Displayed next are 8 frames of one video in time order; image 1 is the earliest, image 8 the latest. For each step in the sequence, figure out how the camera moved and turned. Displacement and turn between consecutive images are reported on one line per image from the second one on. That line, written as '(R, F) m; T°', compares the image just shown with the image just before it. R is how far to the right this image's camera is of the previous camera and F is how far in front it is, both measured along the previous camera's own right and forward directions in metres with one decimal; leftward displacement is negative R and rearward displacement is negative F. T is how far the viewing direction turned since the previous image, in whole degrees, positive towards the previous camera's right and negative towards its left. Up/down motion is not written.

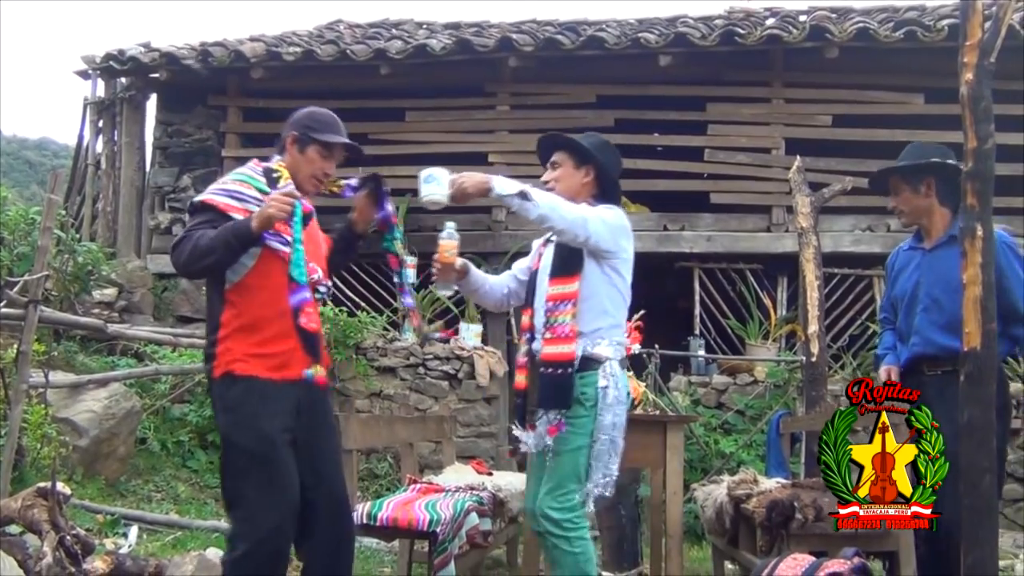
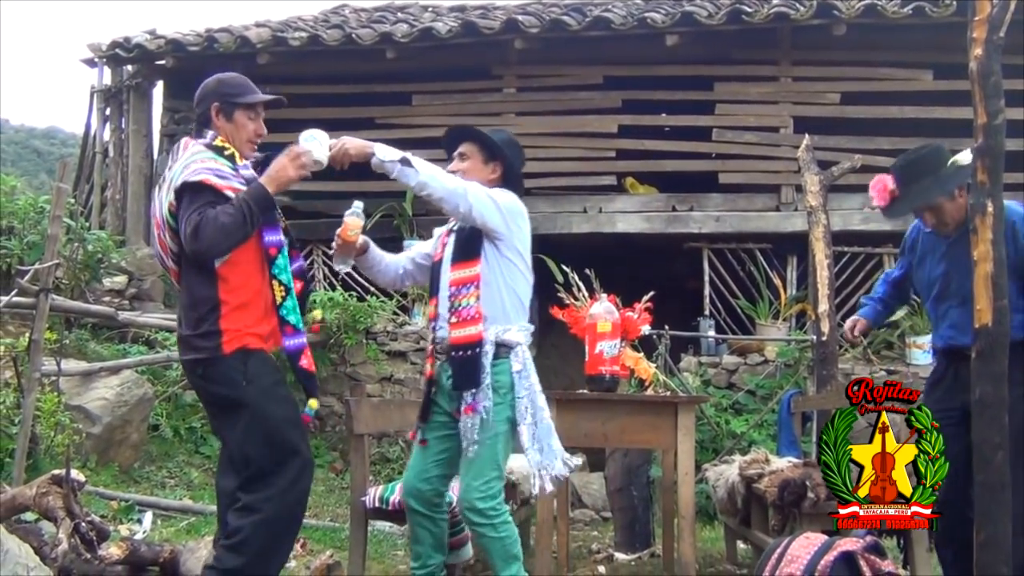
(0.0, 0.0) m; 0°
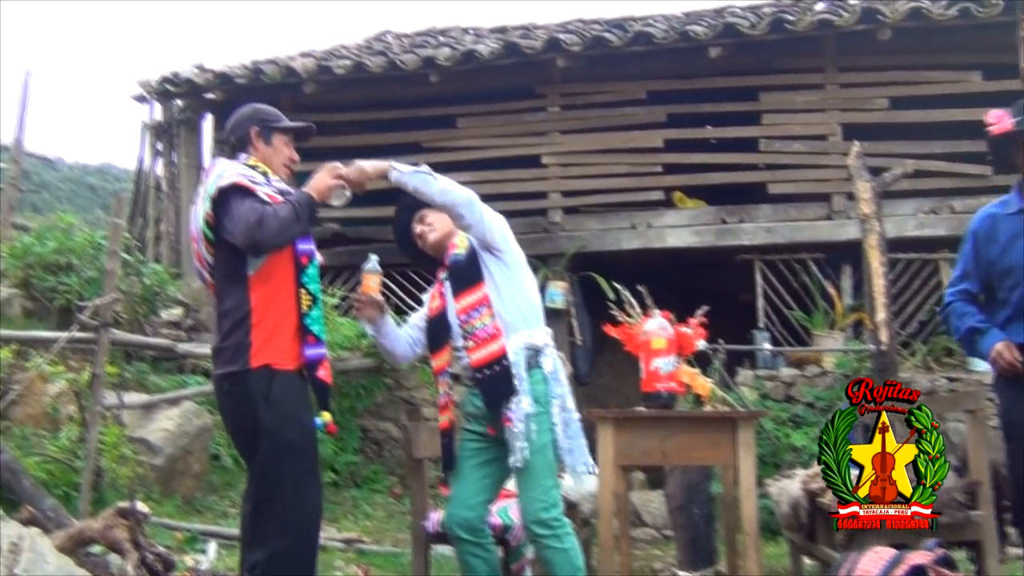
(0.0, 0.0) m; -2°
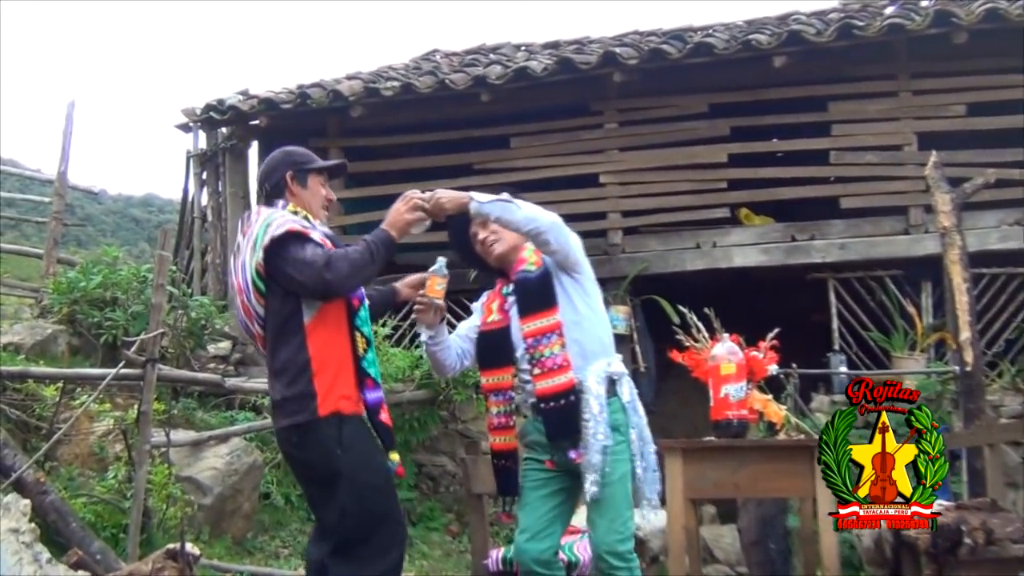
(0.0, +0.4) m; -3°
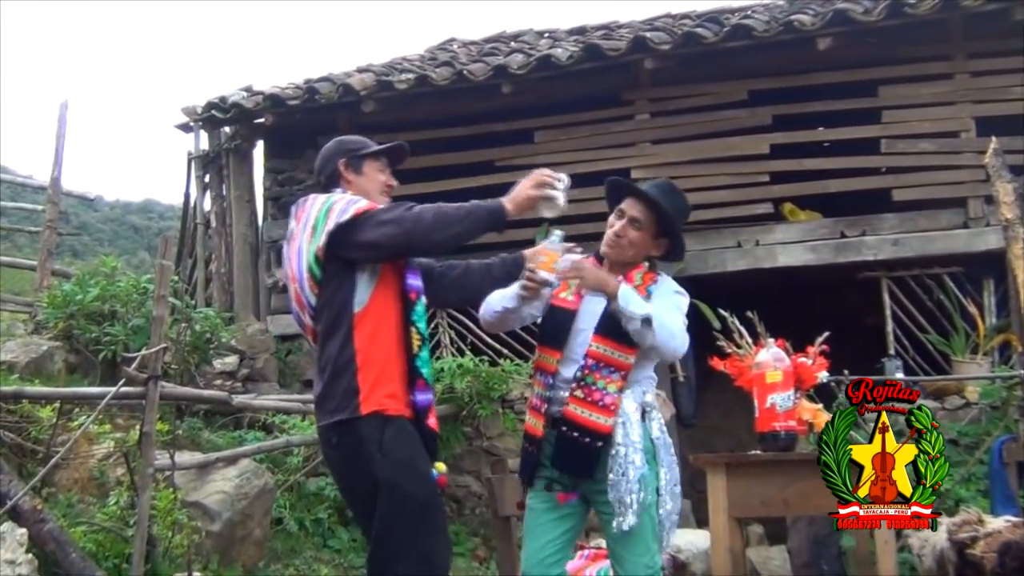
(0.0, +0.6) m; -1°
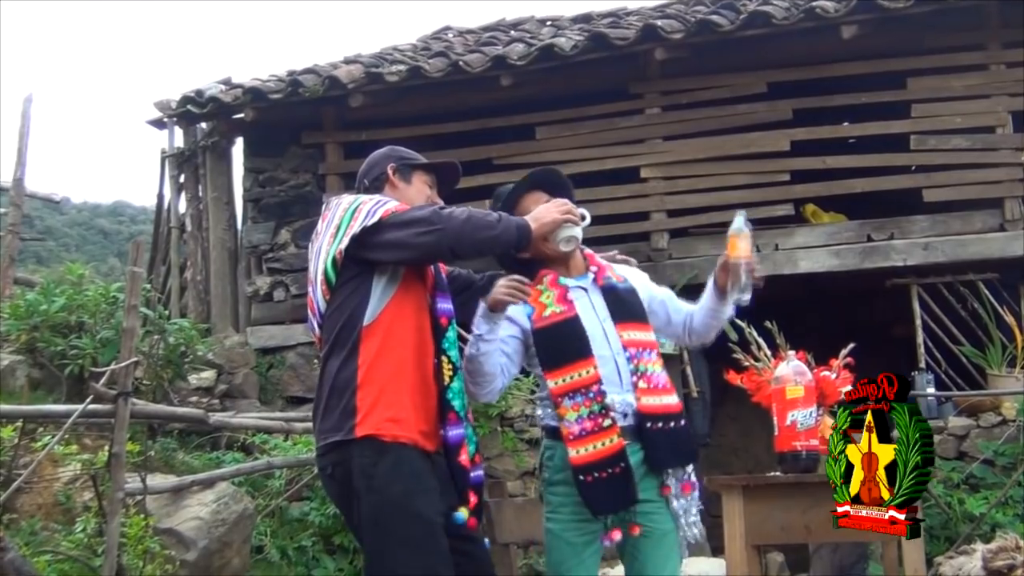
(0.0, +0.6) m; 0°
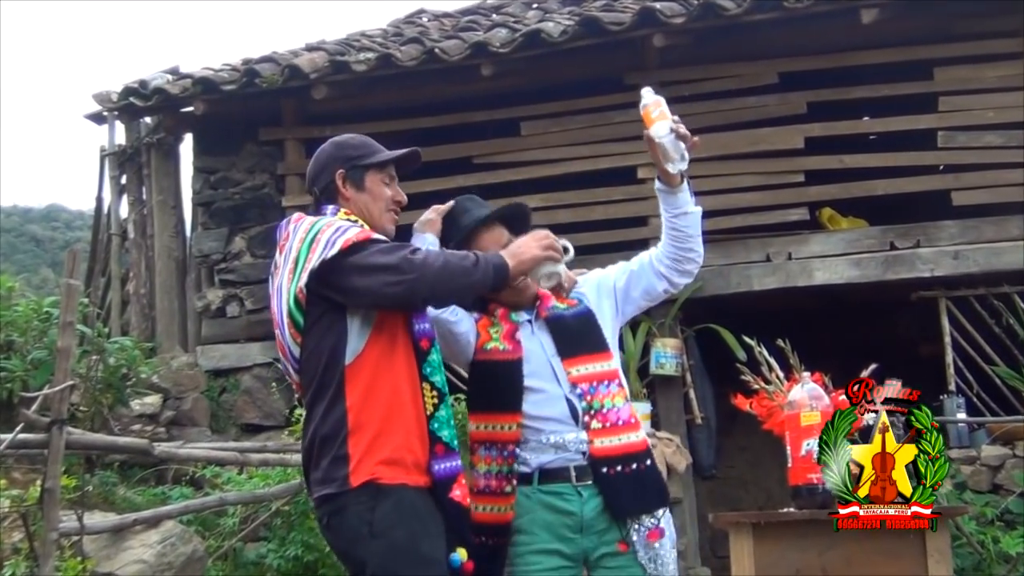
(+0.1, +0.7) m; 0°
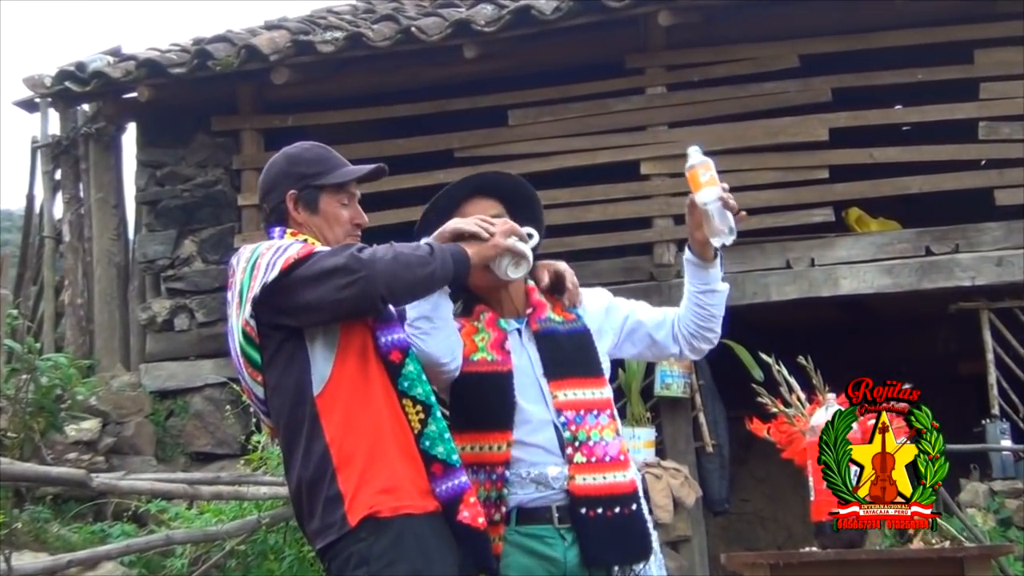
(+0.1, +0.7) m; 0°
